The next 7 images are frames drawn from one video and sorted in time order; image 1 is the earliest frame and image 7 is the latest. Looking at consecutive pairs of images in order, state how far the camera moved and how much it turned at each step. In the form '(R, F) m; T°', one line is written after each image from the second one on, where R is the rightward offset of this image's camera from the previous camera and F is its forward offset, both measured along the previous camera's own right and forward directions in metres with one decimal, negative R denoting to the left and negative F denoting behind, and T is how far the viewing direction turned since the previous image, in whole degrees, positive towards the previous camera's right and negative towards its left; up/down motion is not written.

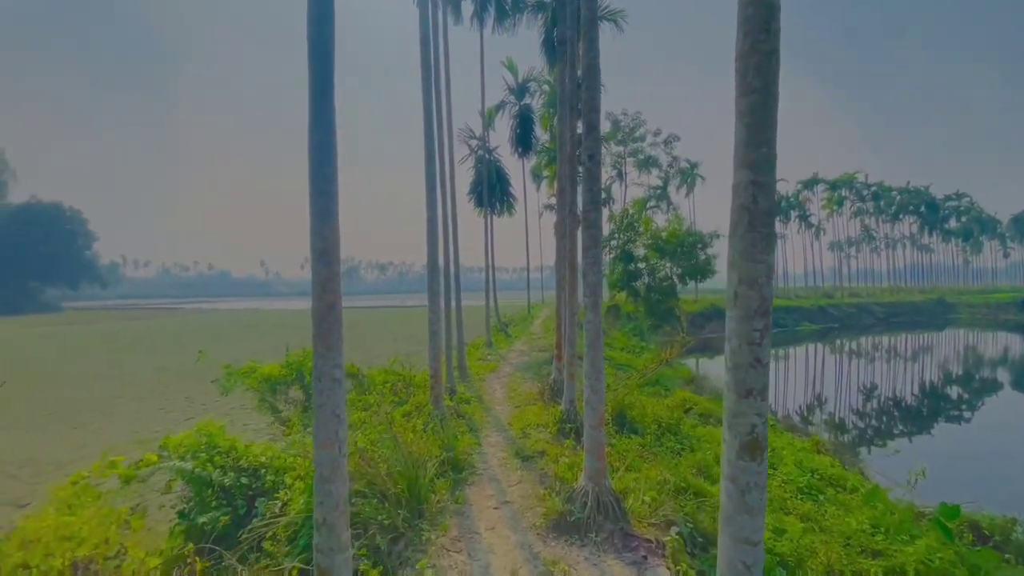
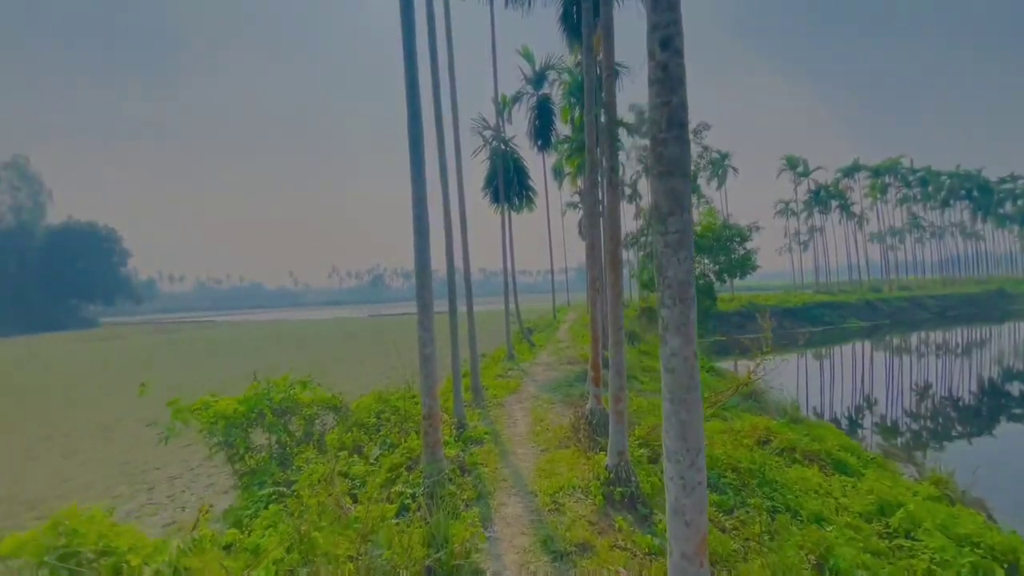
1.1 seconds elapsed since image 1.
(+0.1, +2.3) m; -3°
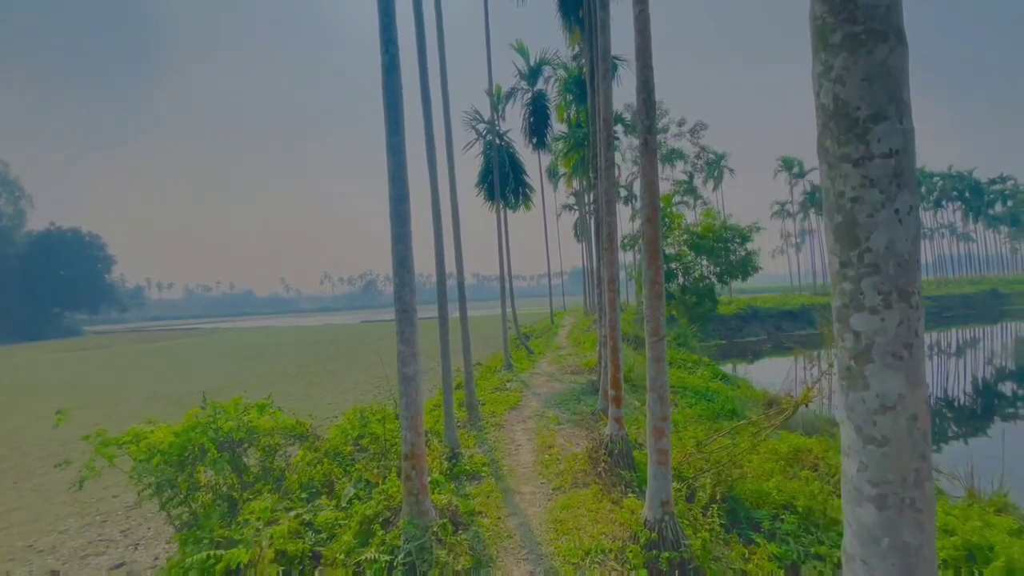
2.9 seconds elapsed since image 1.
(-0.1, +1.4) m; +1°
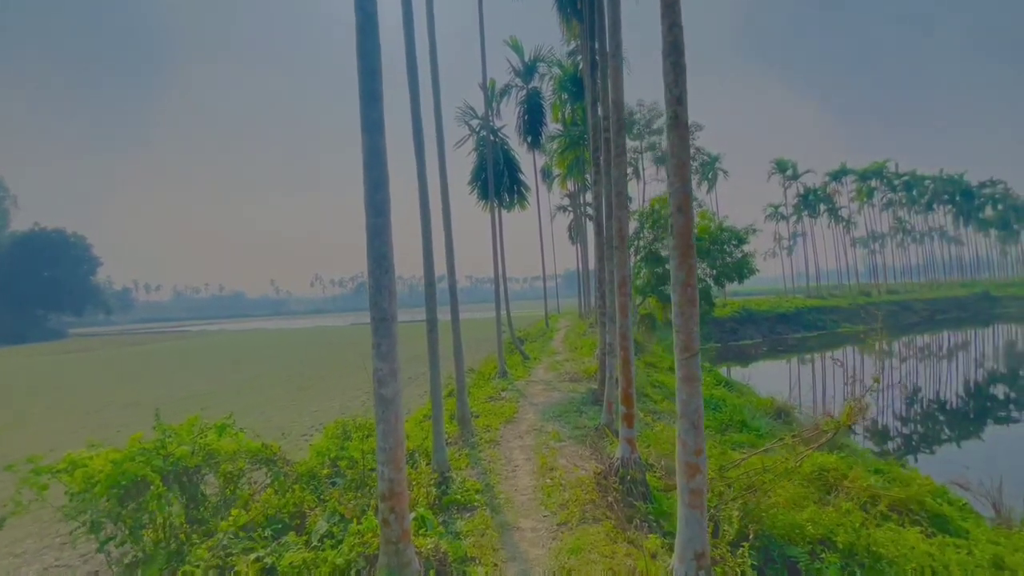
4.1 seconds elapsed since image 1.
(-0.1, +0.8) m; +1°
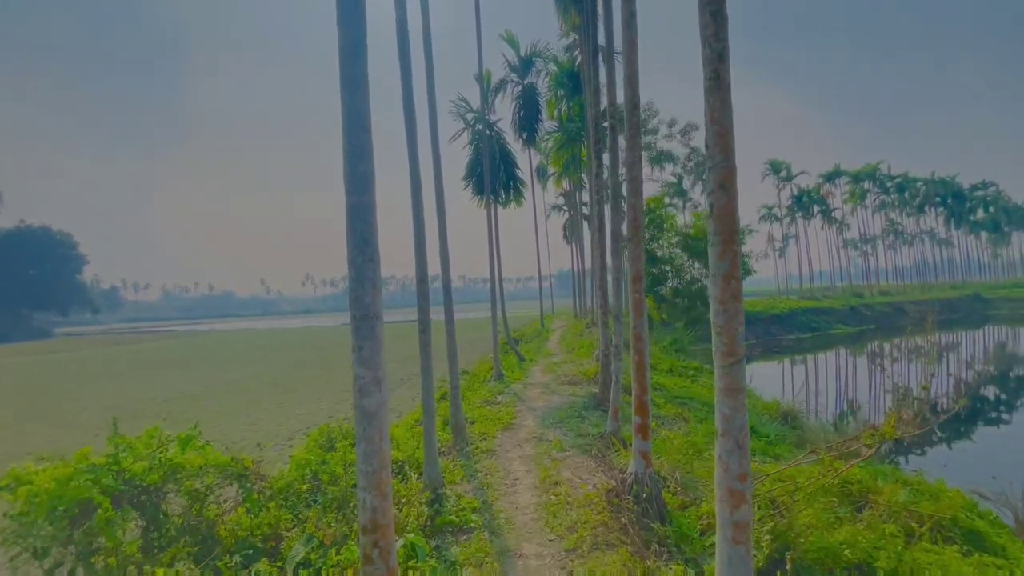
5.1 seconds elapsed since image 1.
(-0.1, +0.6) m; +1°
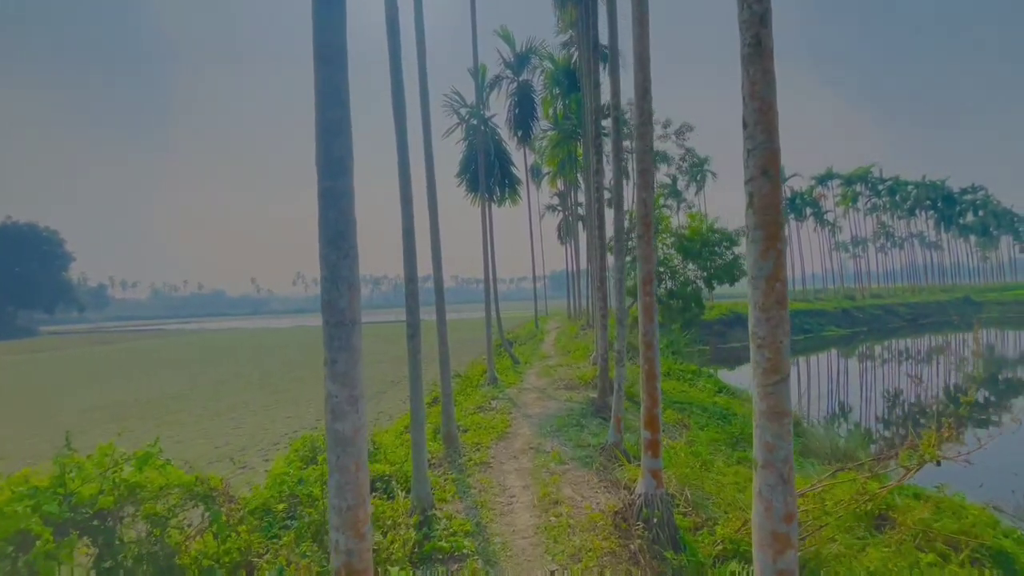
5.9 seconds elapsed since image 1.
(0.0, +0.5) m; +1°
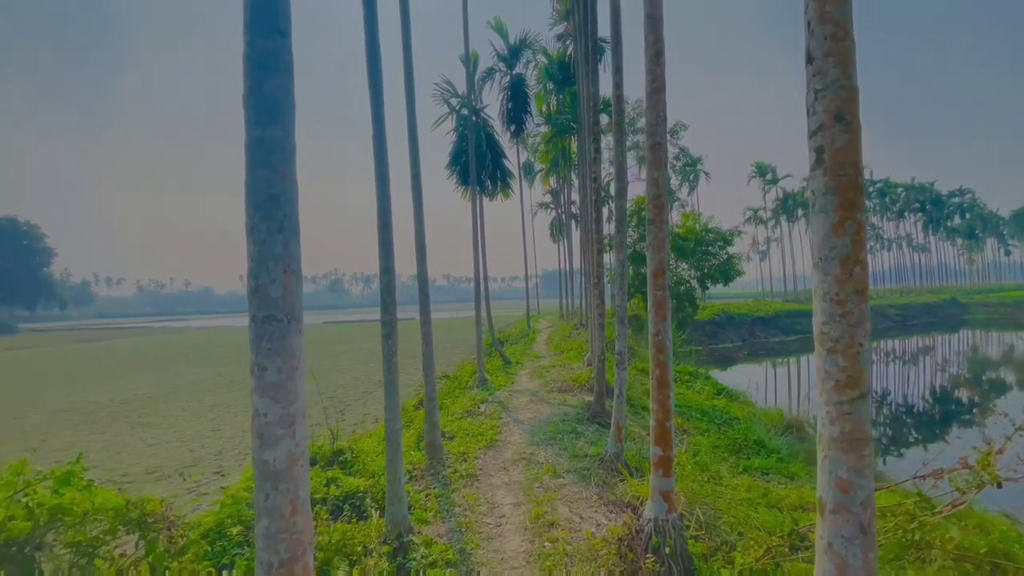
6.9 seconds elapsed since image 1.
(0.0, +0.6) m; +1°
